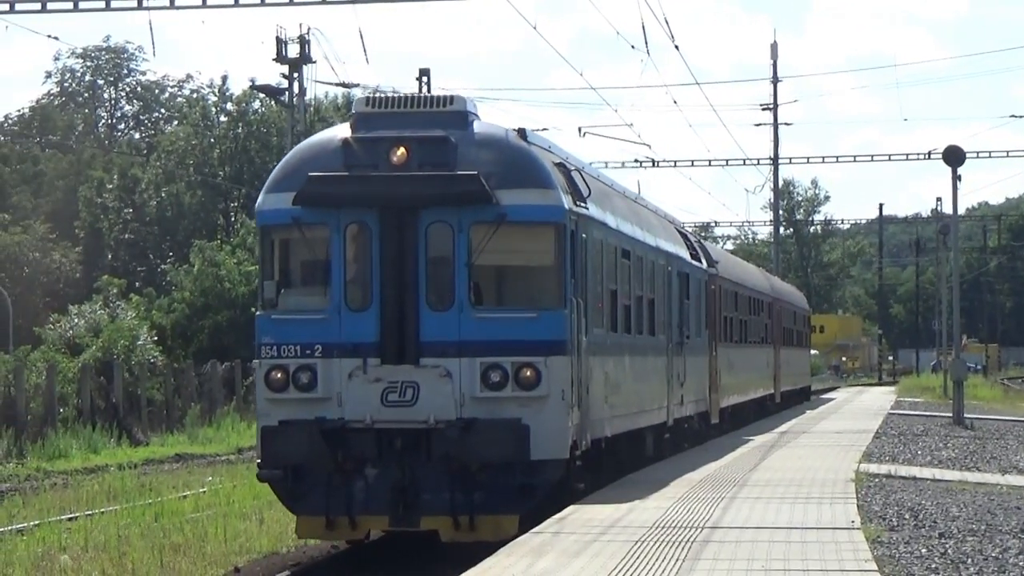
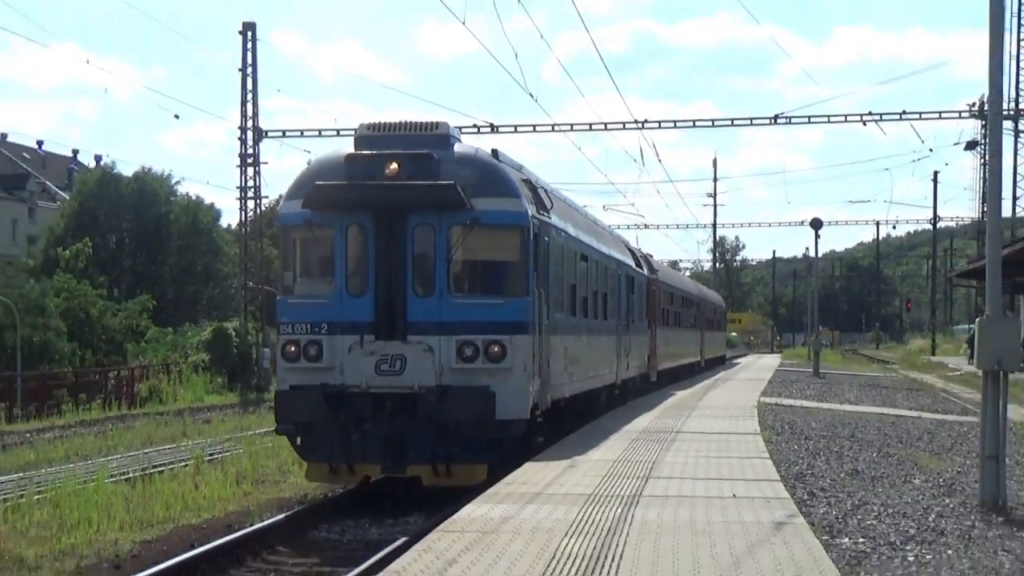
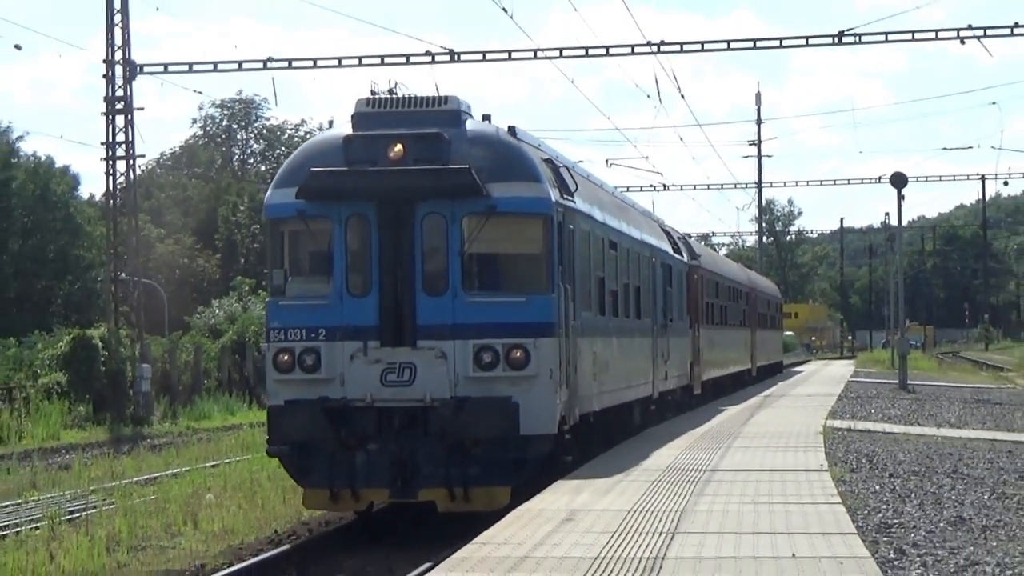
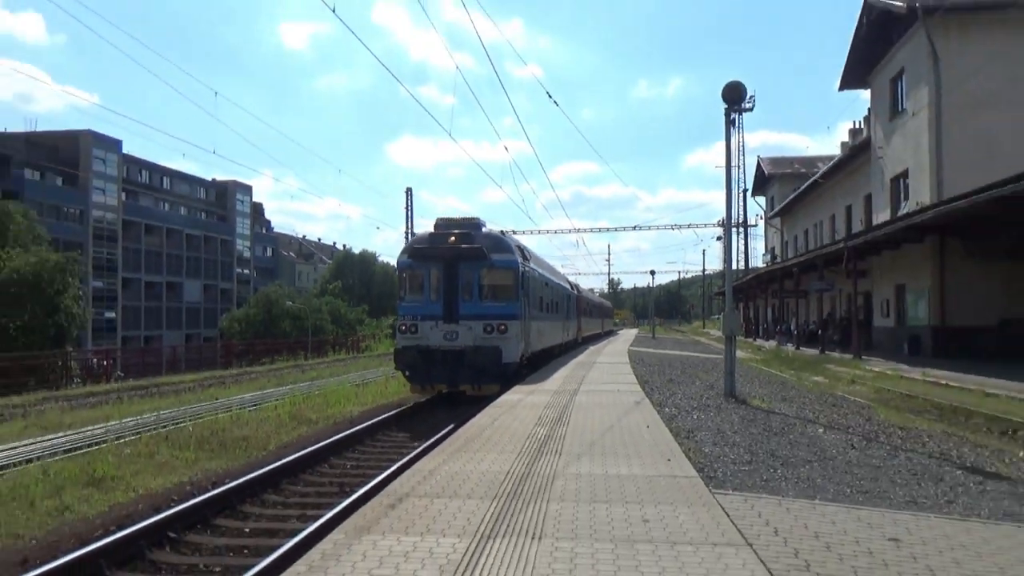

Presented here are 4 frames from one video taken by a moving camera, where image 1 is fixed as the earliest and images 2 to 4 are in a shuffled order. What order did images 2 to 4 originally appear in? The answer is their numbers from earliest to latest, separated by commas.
3, 2, 4
